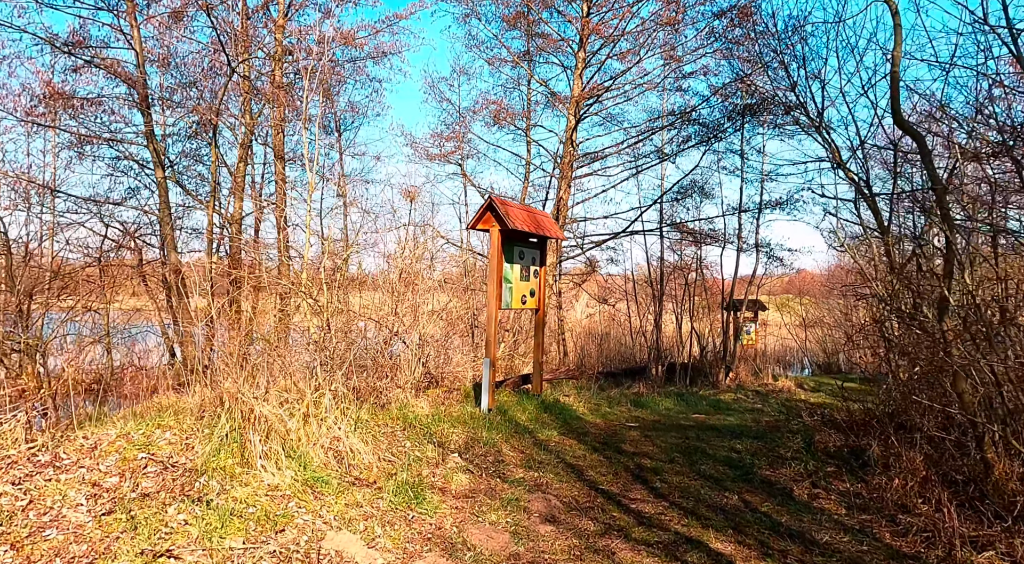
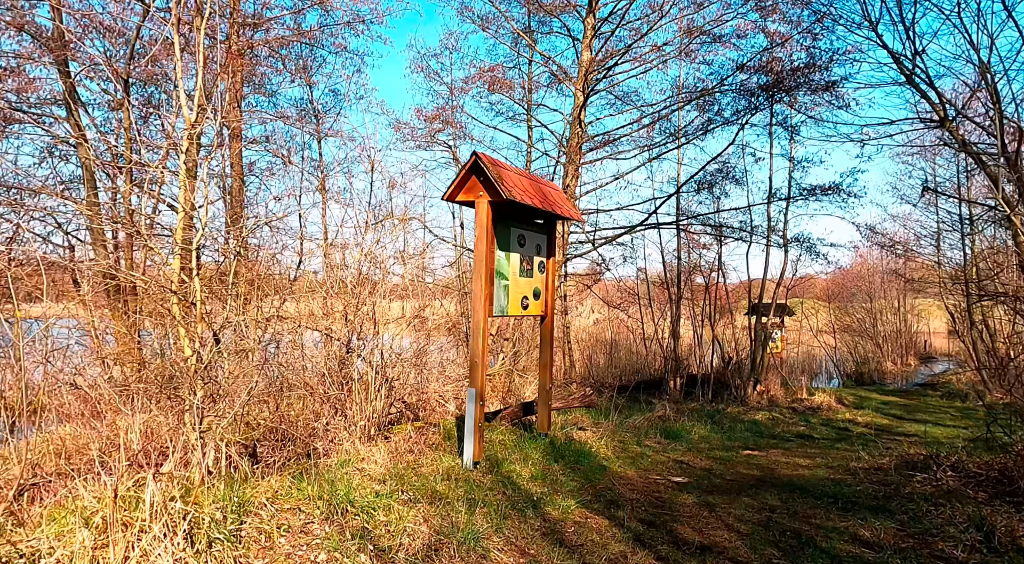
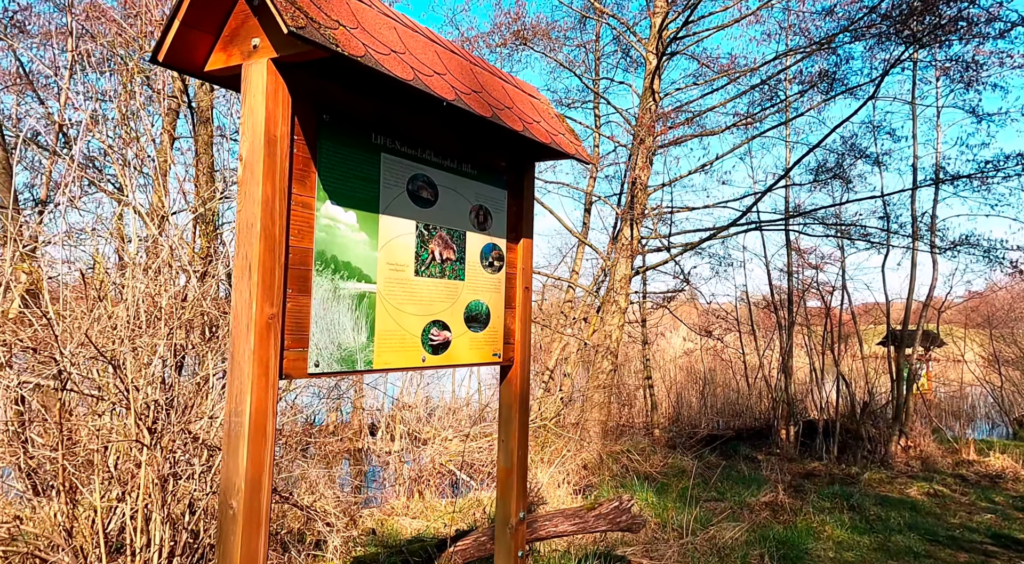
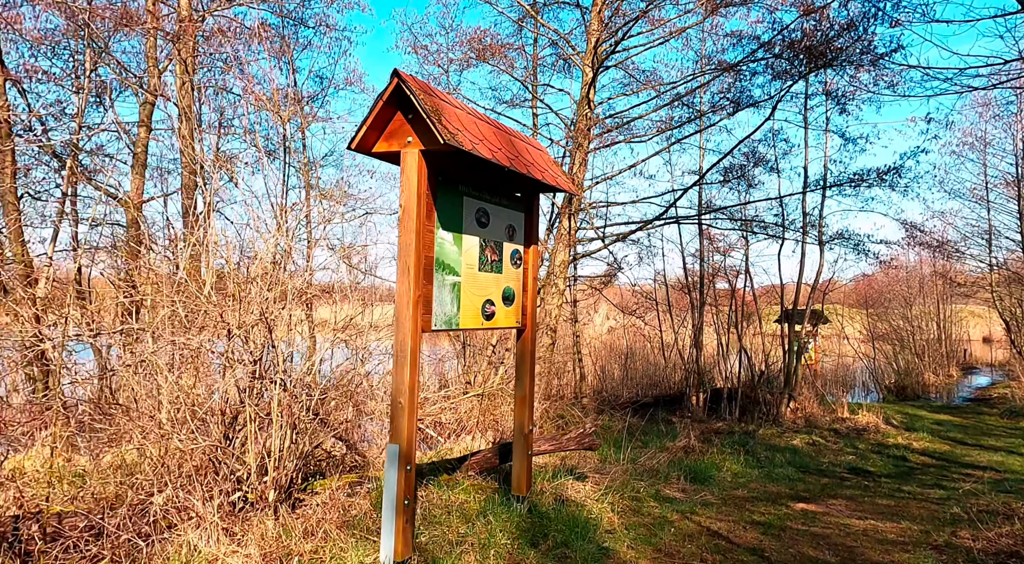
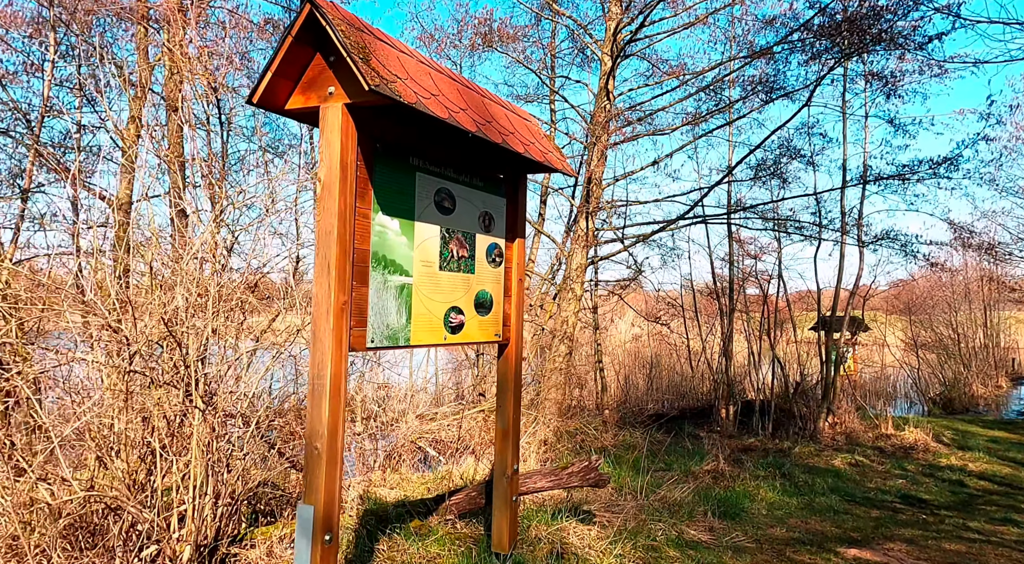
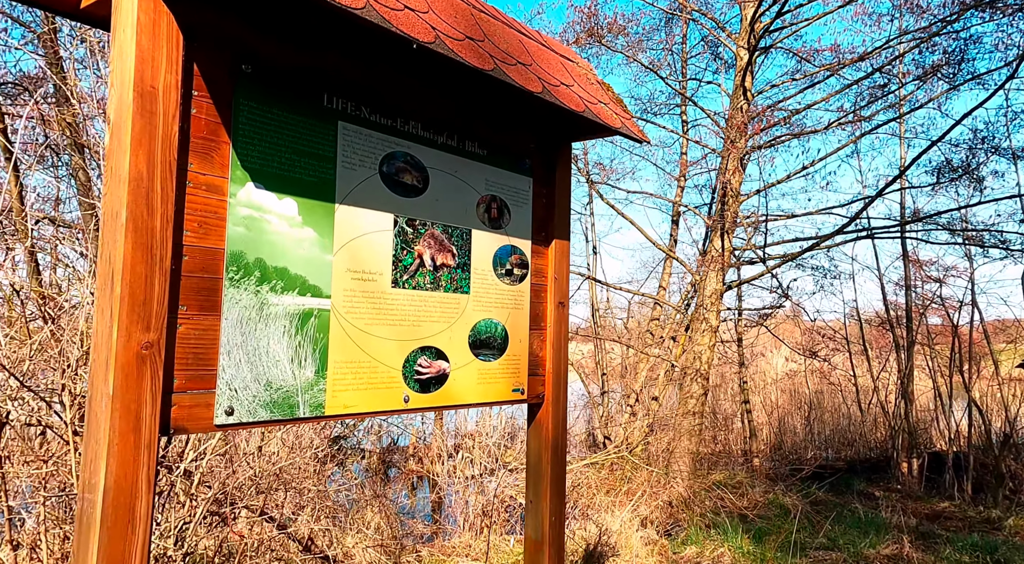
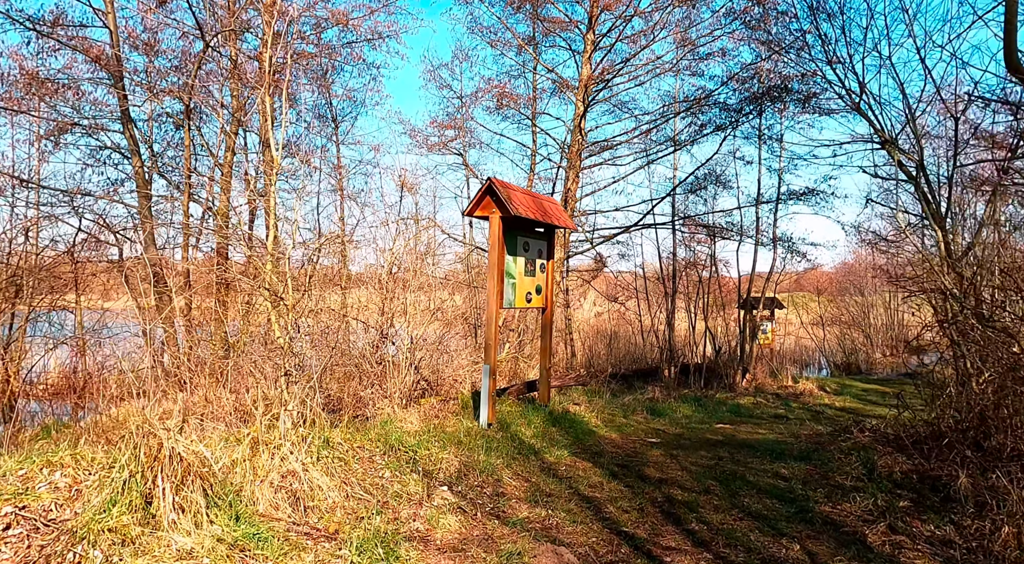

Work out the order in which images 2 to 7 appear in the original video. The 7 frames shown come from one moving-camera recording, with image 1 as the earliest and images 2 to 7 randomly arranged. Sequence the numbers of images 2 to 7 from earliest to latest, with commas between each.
7, 2, 4, 5, 3, 6
